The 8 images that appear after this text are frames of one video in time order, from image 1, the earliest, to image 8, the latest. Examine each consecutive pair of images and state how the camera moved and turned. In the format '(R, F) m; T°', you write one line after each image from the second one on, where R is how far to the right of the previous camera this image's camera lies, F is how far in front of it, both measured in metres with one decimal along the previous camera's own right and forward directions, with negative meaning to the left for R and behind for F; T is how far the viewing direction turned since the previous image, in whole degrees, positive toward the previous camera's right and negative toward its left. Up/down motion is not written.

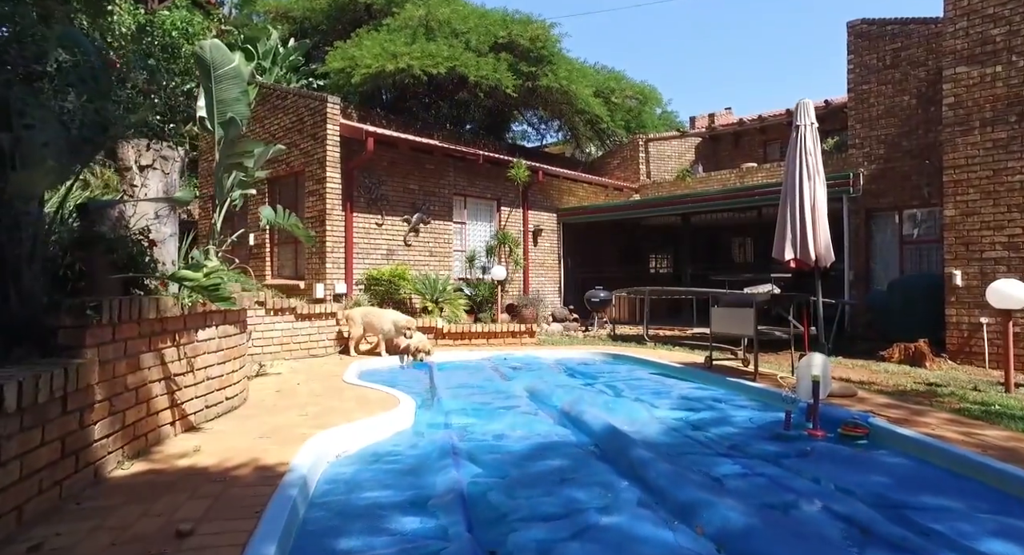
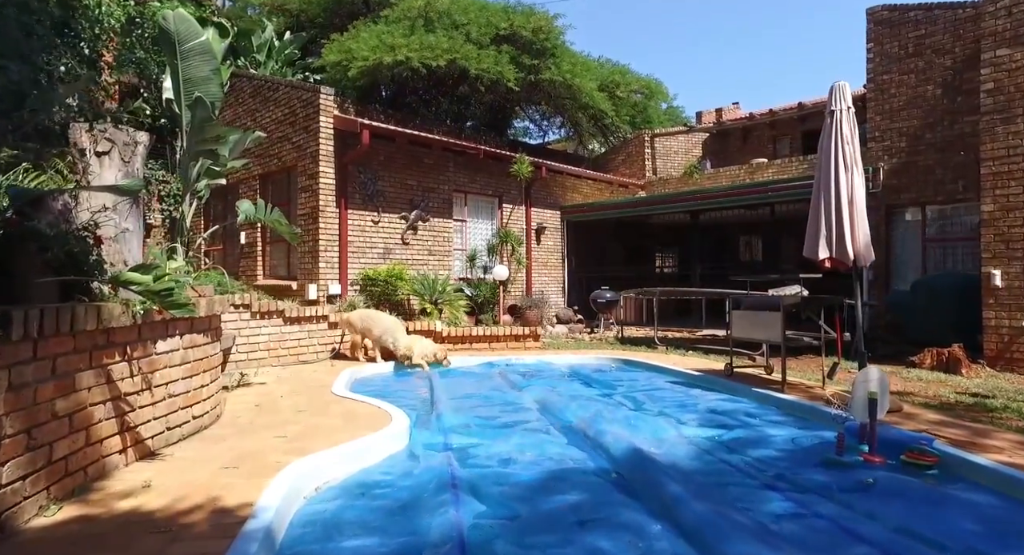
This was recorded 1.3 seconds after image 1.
(0.0, +0.6) m; 0°
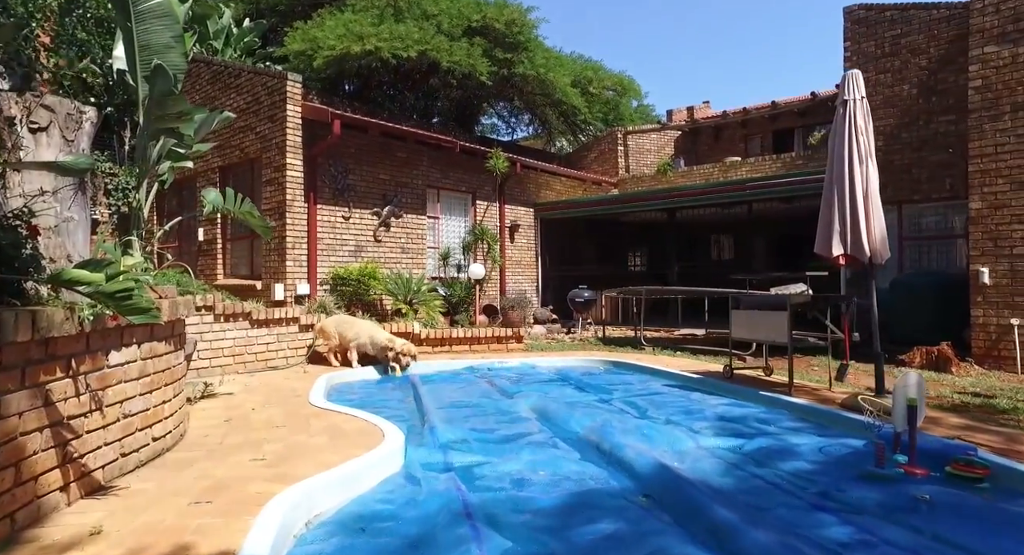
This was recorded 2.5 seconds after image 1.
(-0.3, +0.5) m; +3°
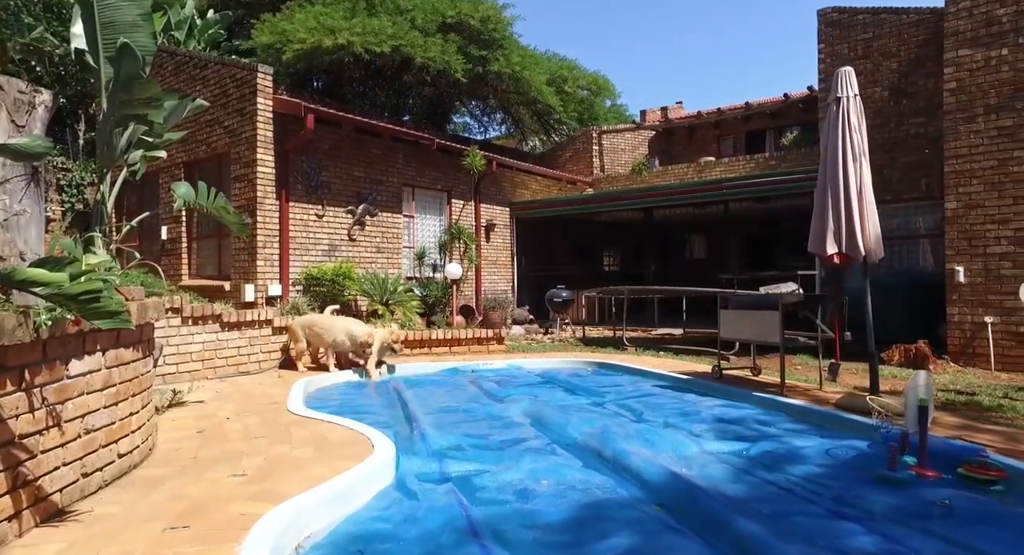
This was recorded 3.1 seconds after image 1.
(-0.2, +0.2) m; +3°
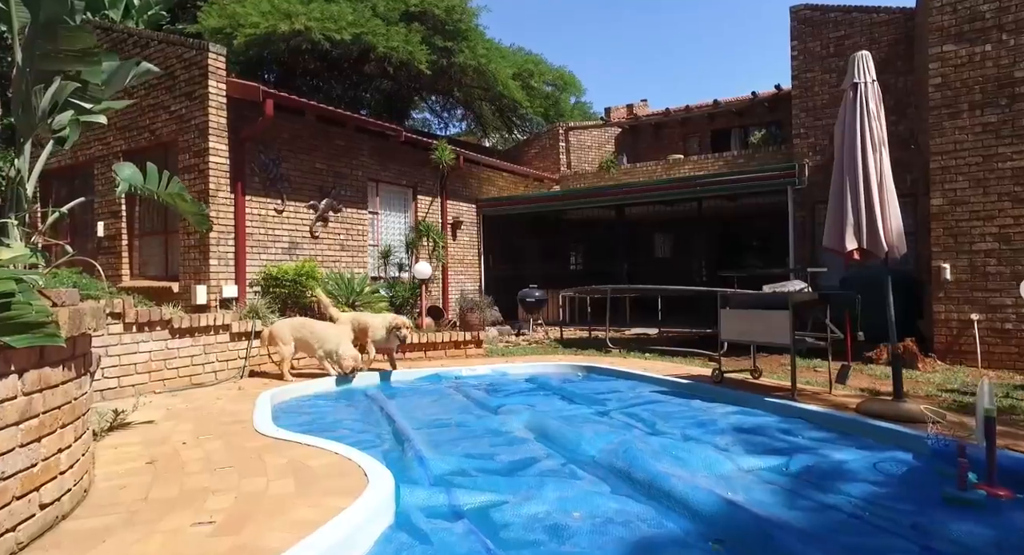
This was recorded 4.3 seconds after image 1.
(-0.4, +0.6) m; +4°
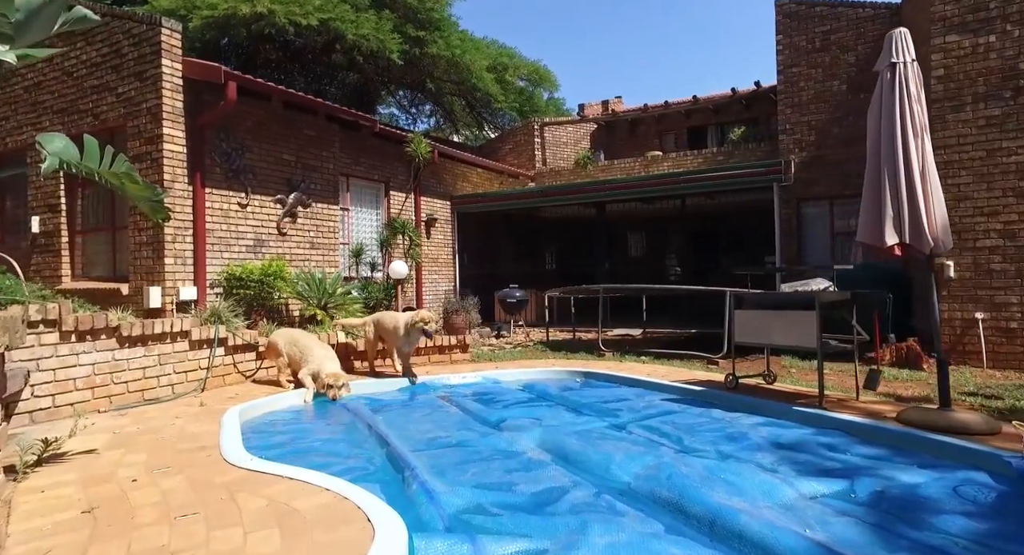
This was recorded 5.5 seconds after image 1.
(-0.3, +0.6) m; +3°
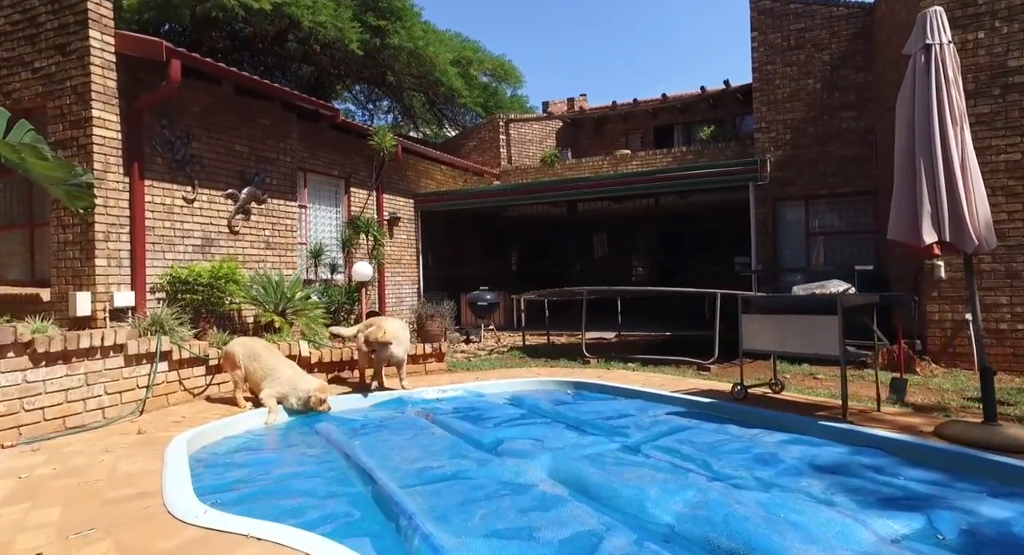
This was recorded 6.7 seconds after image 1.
(-0.3, +0.7) m; +4°
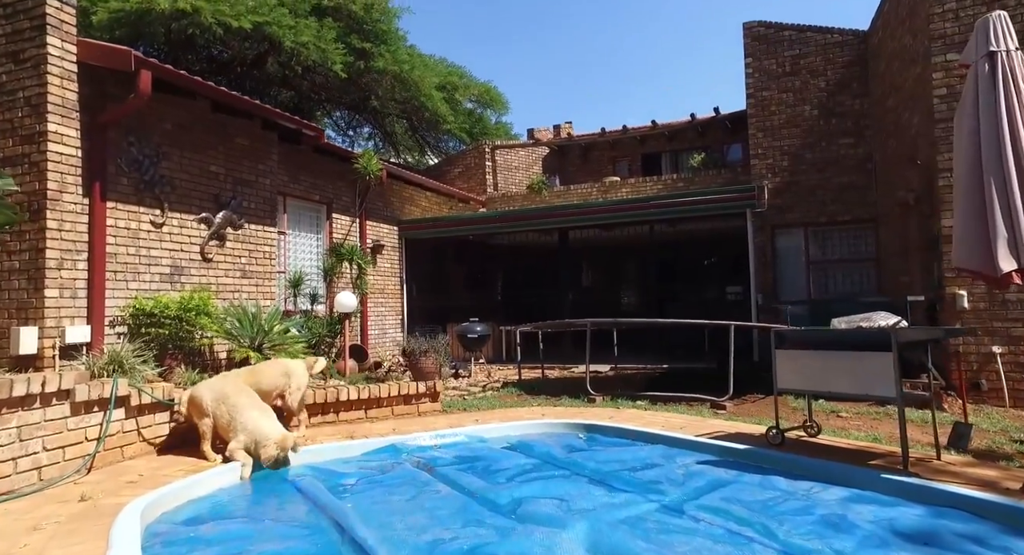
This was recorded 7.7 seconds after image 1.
(-0.3, +0.6) m; +2°
